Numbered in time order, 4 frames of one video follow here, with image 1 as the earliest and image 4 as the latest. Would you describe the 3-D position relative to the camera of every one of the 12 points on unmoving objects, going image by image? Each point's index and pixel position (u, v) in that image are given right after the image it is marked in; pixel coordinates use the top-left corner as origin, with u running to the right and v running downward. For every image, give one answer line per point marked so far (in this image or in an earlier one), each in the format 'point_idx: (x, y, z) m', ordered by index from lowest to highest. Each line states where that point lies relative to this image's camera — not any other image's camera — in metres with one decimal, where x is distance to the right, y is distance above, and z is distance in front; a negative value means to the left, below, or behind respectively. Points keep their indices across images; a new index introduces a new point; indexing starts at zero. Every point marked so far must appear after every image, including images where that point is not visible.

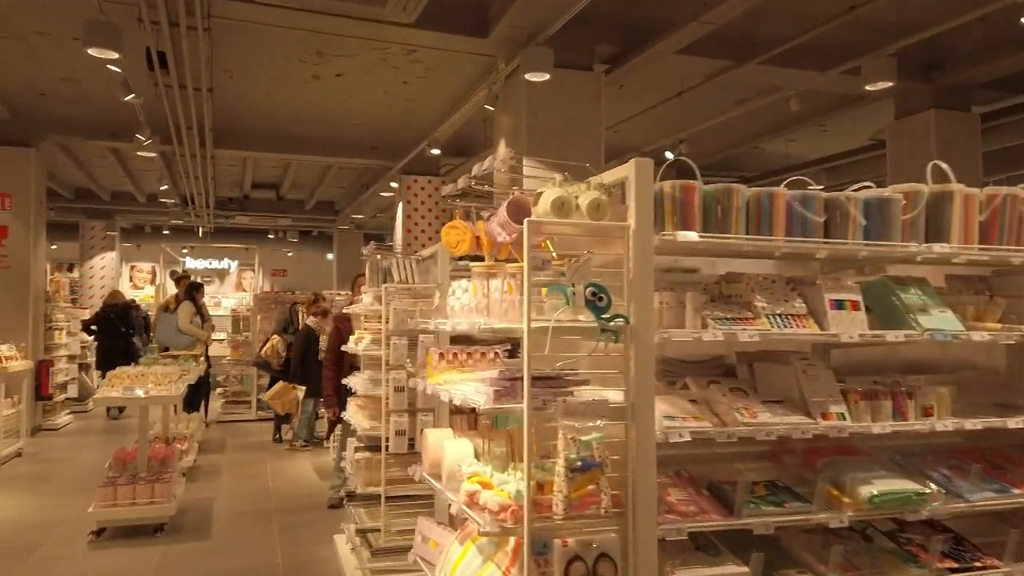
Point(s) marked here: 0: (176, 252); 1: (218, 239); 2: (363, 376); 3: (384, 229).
0: (-7.4, +0.8, +16.6) m
1: (-6.6, +1.1, +17.0) m
2: (-0.8, -0.5, +4.0) m
3: (-2.9, +1.3, +16.9) m
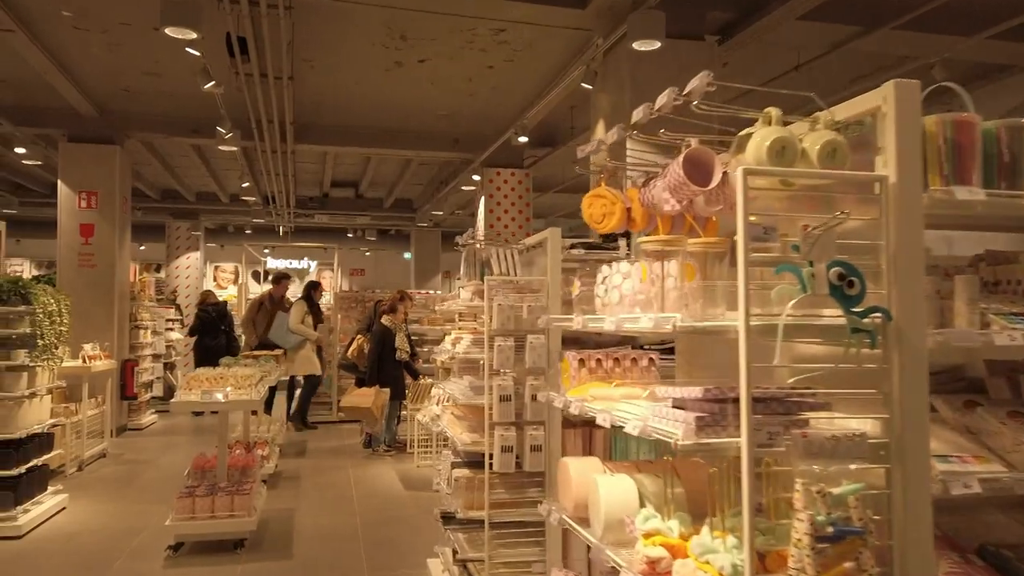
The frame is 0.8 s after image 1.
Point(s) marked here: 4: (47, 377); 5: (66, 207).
0: (-5.6, +0.8, +16.7) m
1: (-4.8, +1.1, +17.0) m
2: (-0.2, -0.4, +3.5) m
3: (-1.1, +1.3, +16.5) m
4: (-3.1, -0.6, +5.0) m
5: (-5.0, +0.9, +8.5) m
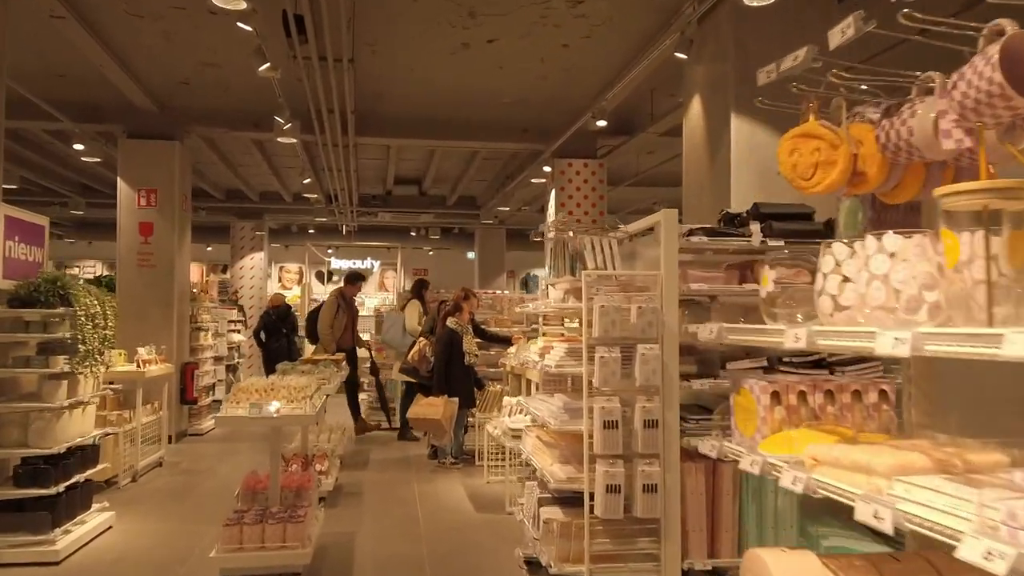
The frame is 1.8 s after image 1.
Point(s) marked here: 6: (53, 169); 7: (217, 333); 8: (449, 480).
0: (-4.2, +0.8, +16.5) m
1: (-3.3, +1.1, +16.7) m
2: (+0.1, -0.4, +2.9) m
3: (+0.3, +1.3, +15.9) m
4: (-2.6, -0.6, +4.6) m
5: (-4.2, +0.9, +8.2) m
6: (-6.3, +1.6, +10.4) m
7: (-4.1, -0.6, +10.5) m
8: (-0.5, -1.6, +6.3) m
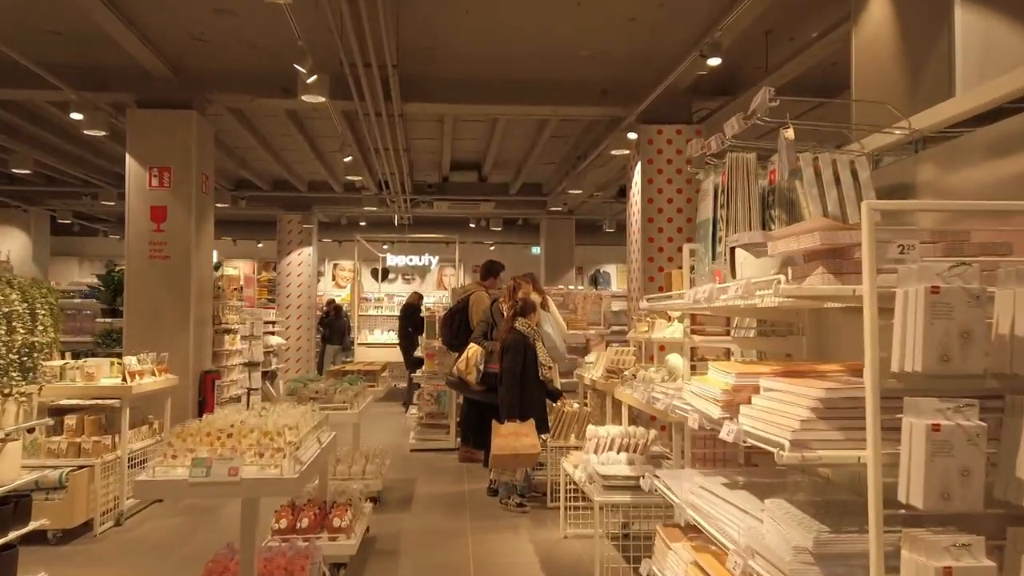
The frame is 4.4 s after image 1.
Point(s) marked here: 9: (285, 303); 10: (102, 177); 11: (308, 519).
0: (-2.8, +0.8, +15.3) m
1: (-1.9, +1.1, +15.5) m
2: (+0.4, -0.4, +1.3) m
3: (+1.6, +1.4, +14.3) m
4: (-2.2, -0.5, +3.3) m
5: (-3.5, +0.9, +7.0) m
6: (-5.5, +1.7, +9.4) m
7: (-3.2, -0.6, +9.3) m
8: (0.0, -1.6, +4.8) m
9: (-4.0, -0.3, +13.4) m
10: (-5.8, +1.6, +10.7) m
11: (-1.0, -1.1, +3.8) m
